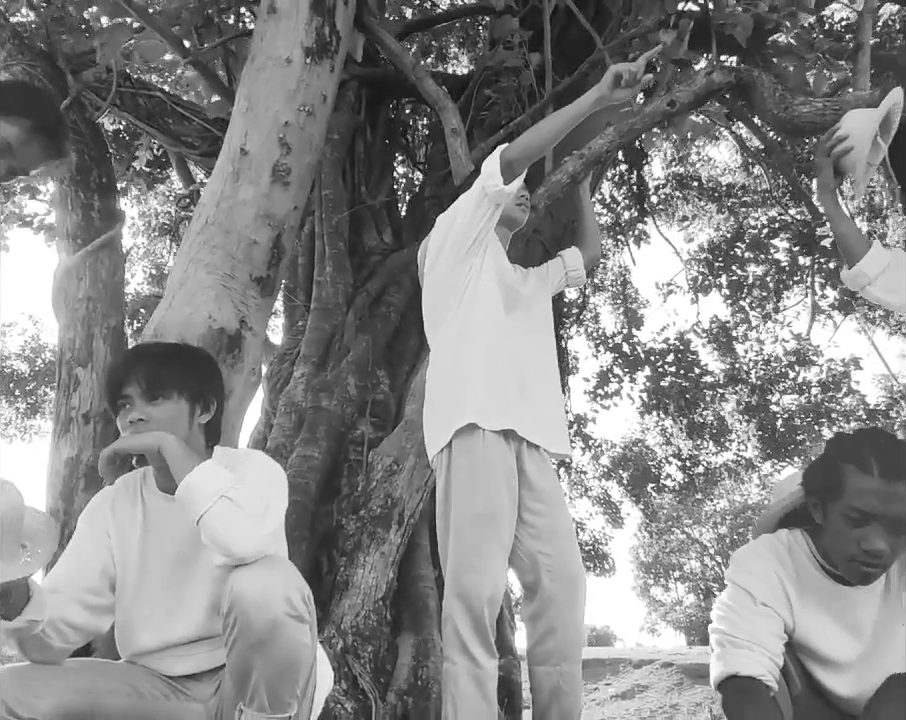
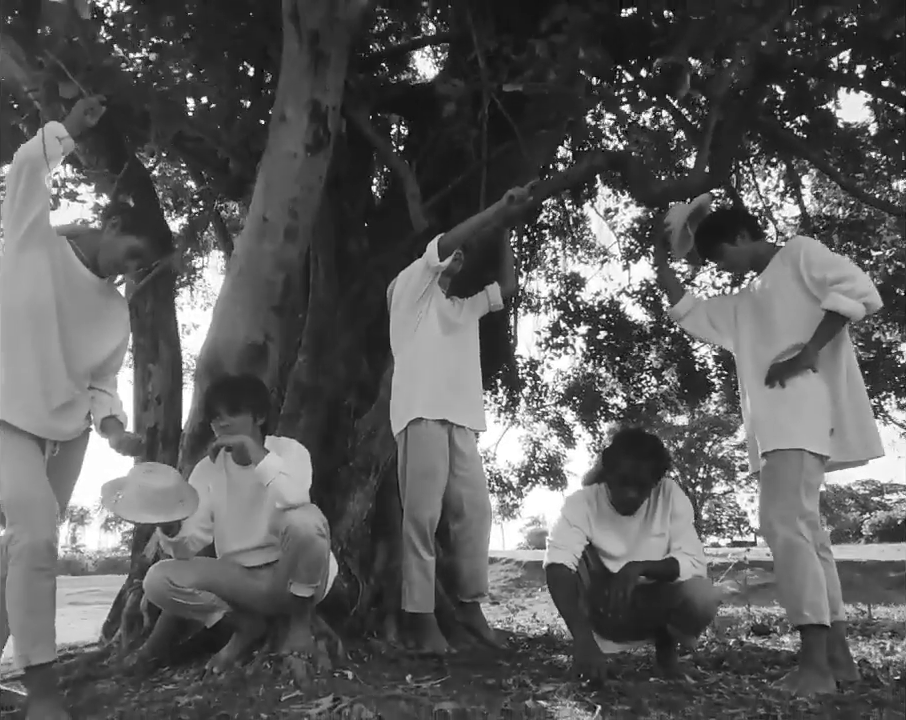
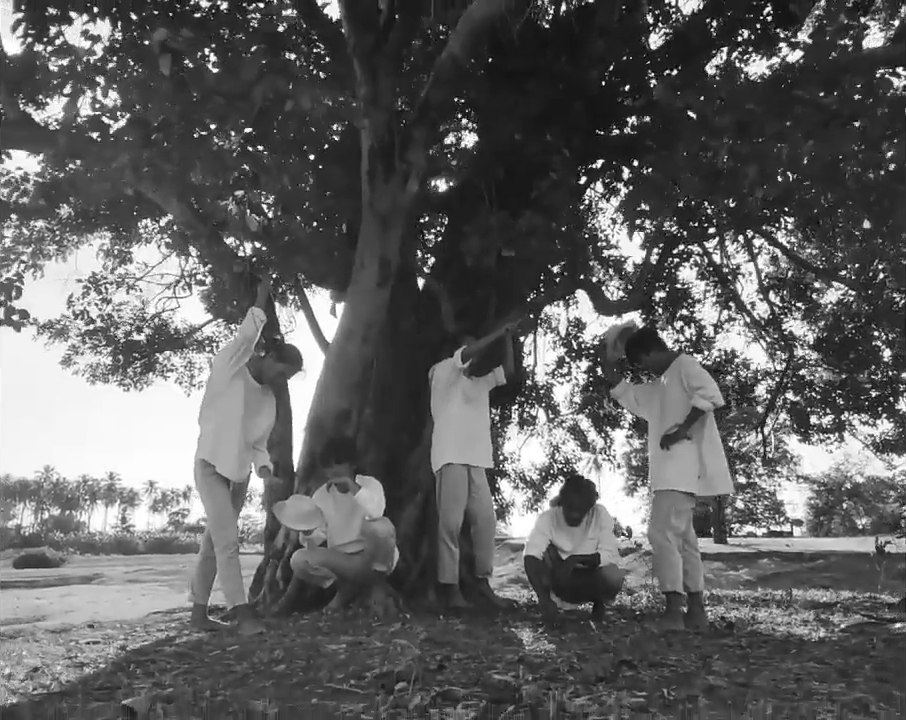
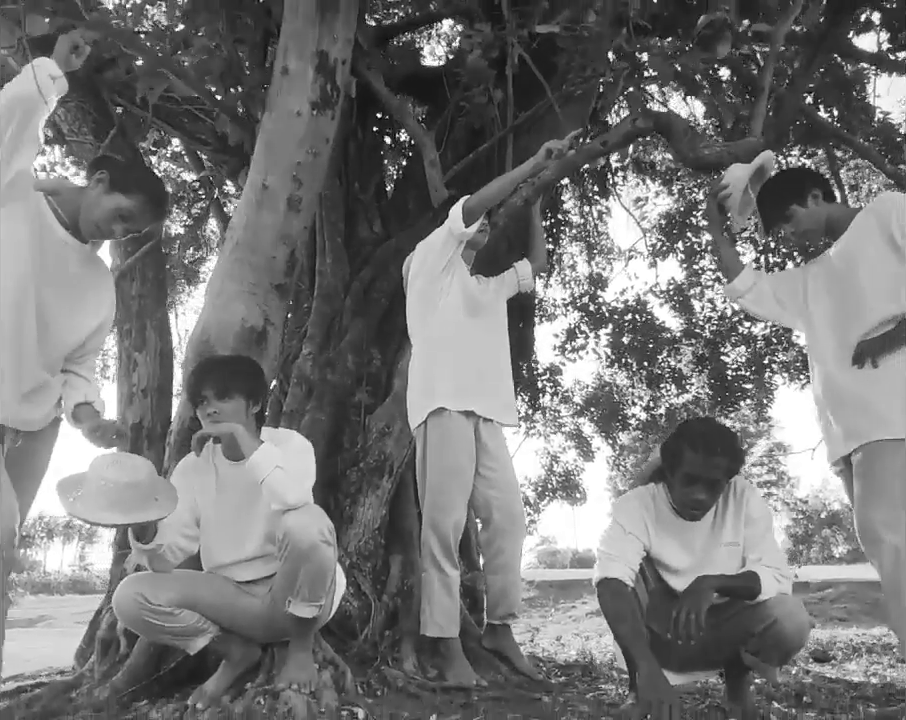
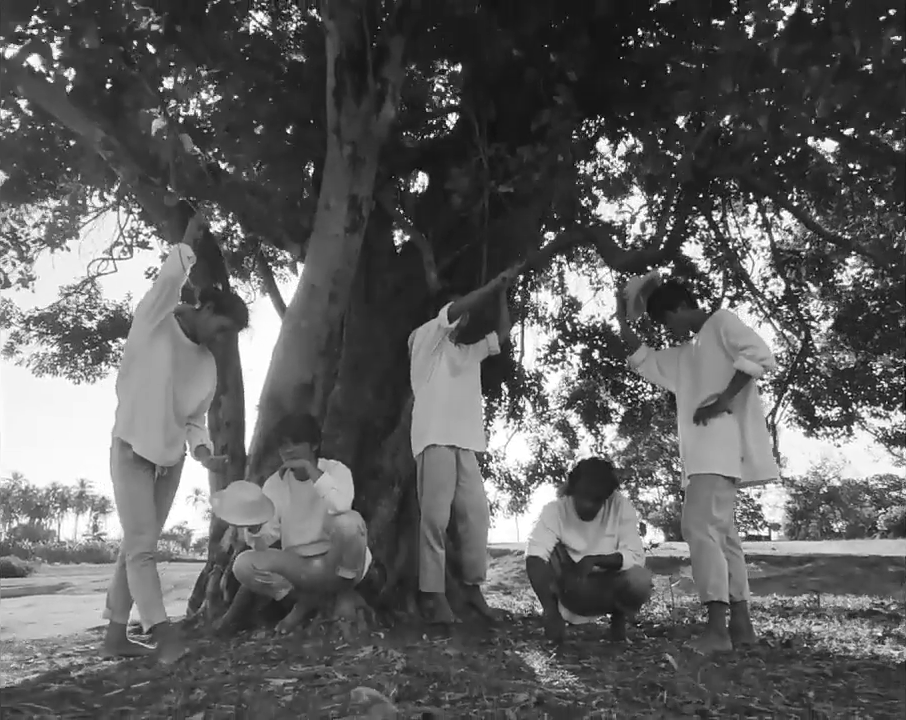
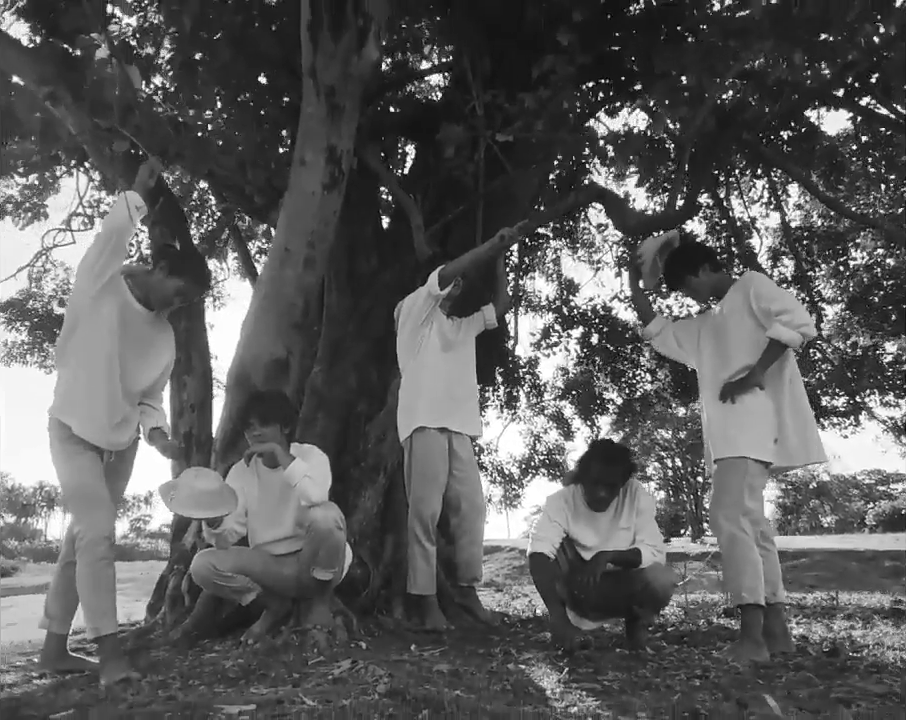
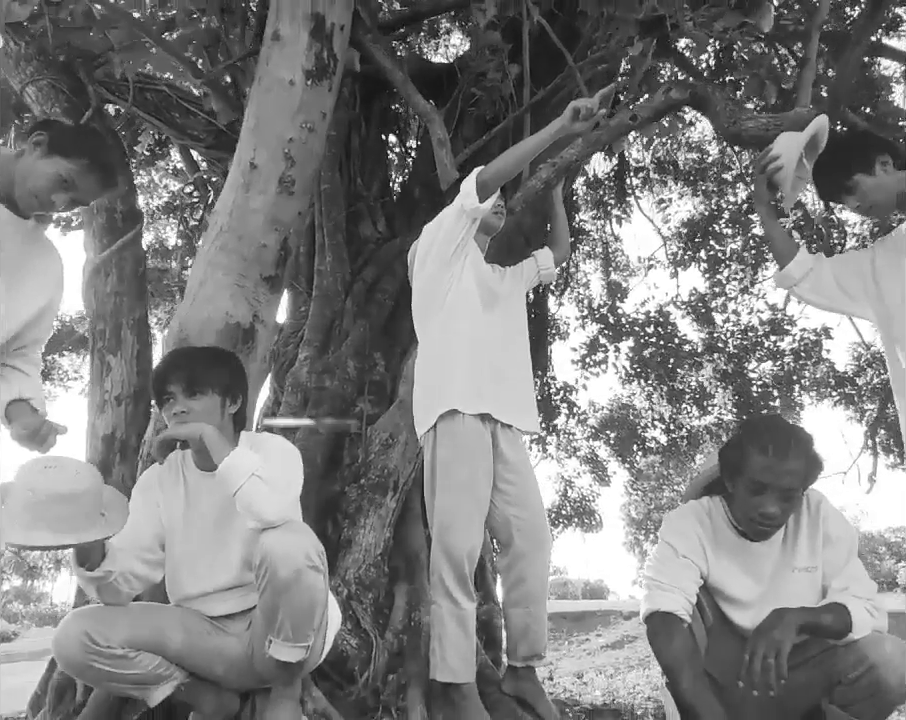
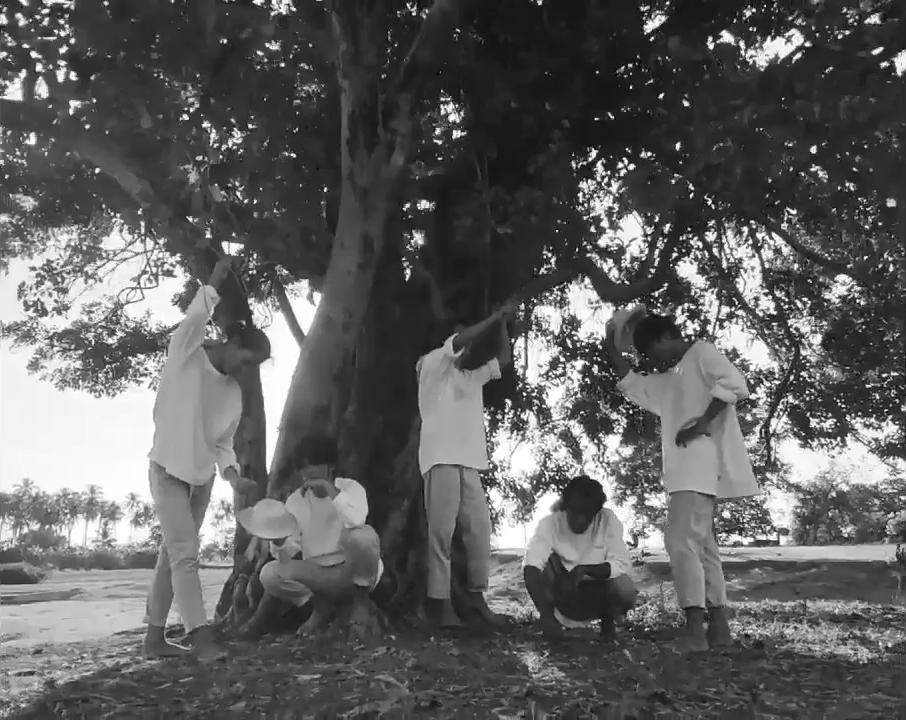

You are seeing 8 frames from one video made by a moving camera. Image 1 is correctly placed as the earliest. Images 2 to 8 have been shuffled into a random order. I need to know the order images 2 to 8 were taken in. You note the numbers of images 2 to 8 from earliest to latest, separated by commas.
7, 4, 2, 6, 5, 8, 3
